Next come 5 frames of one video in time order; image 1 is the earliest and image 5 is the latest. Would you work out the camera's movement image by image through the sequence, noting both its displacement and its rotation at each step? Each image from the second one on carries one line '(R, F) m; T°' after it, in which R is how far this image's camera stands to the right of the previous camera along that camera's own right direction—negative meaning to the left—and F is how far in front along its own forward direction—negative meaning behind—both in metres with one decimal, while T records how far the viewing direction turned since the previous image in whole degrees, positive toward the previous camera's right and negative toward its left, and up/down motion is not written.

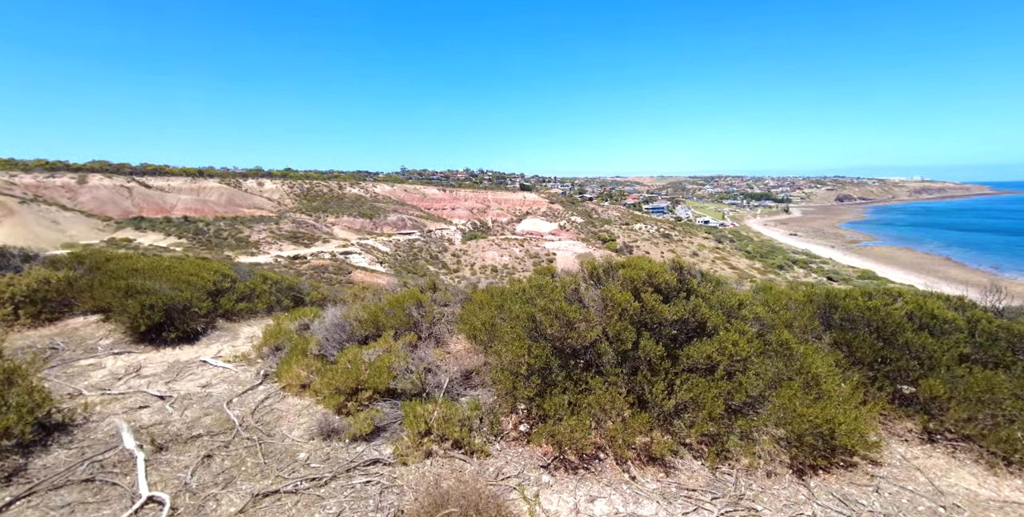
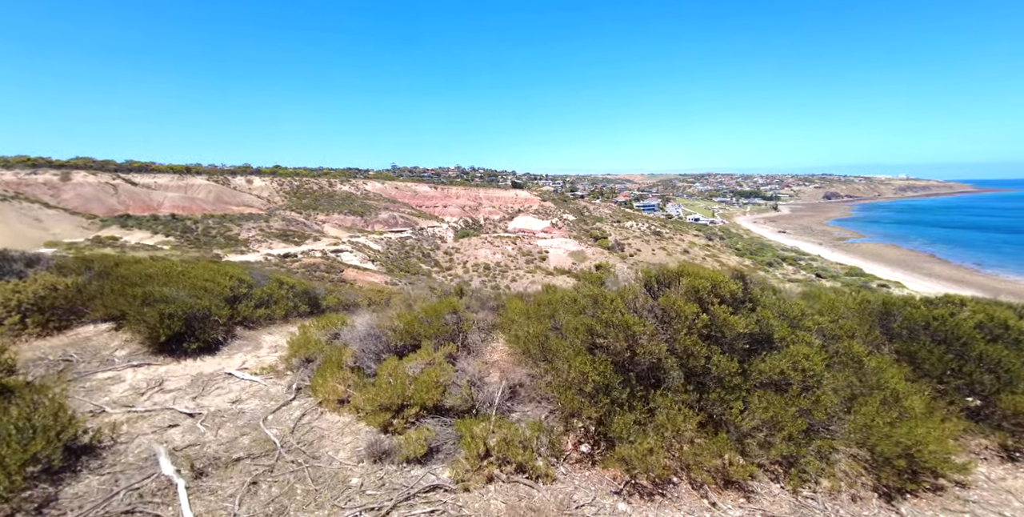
(-0.7, +0.3) m; +1°
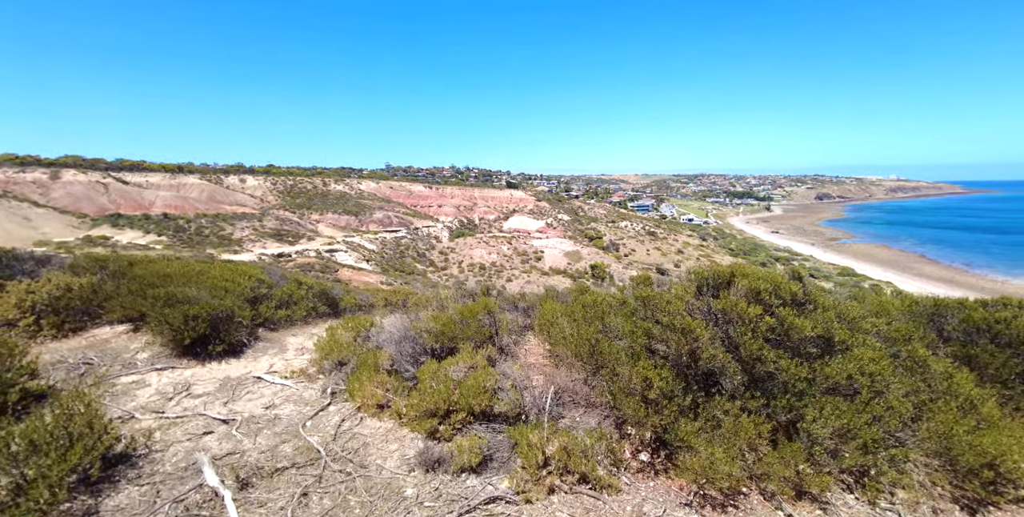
(-0.6, +0.2) m; 0°
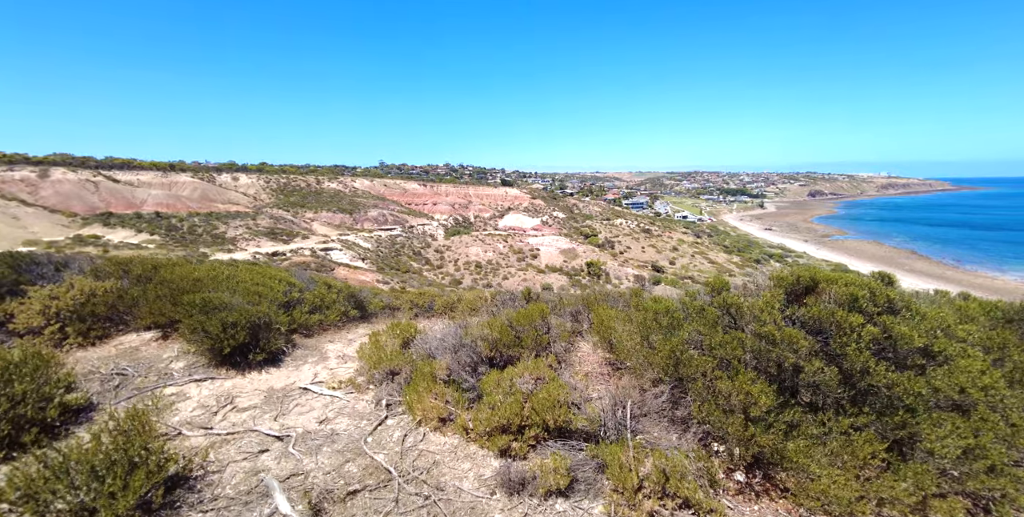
(-0.8, +0.3) m; 0°
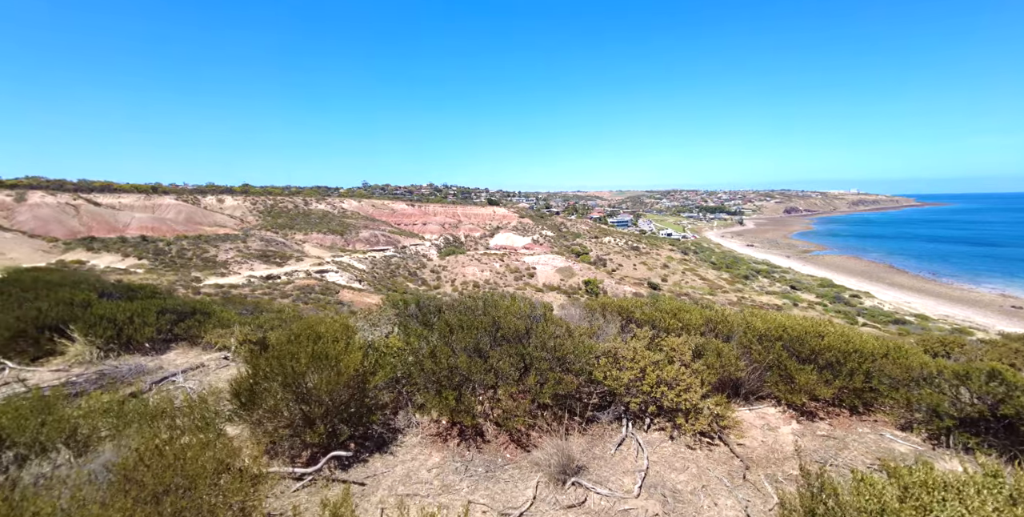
(-9.7, +1.4) m; -3°
